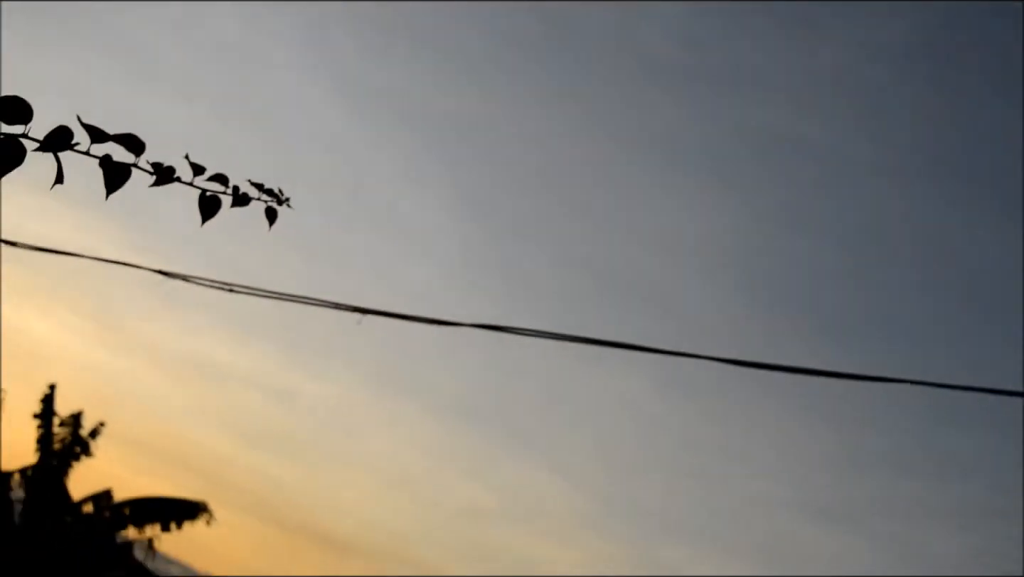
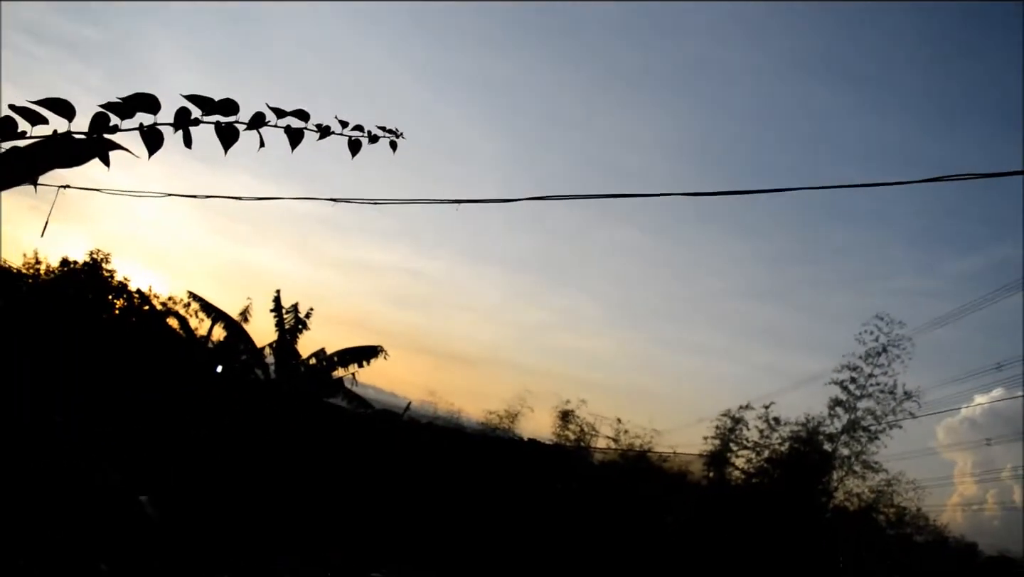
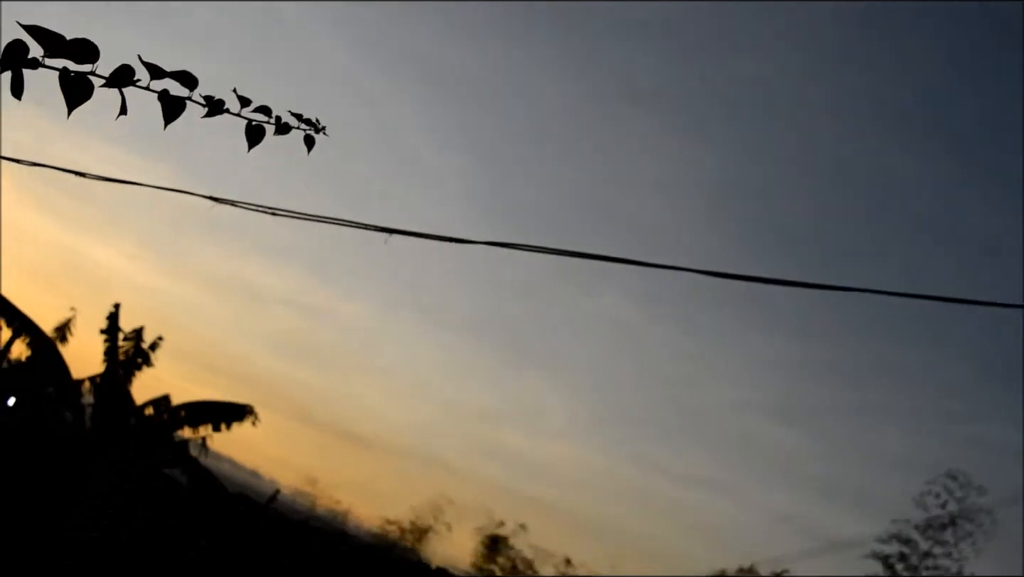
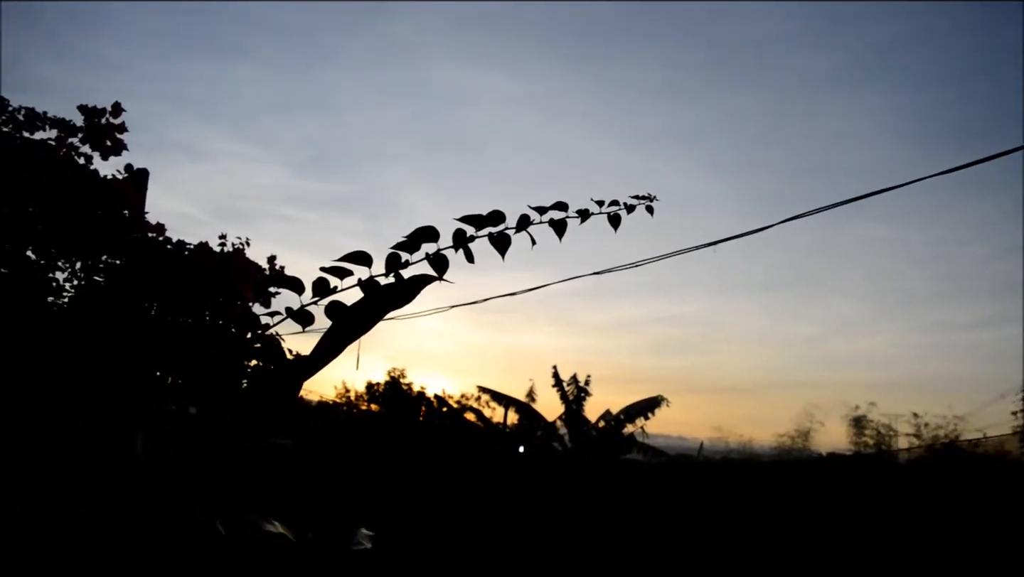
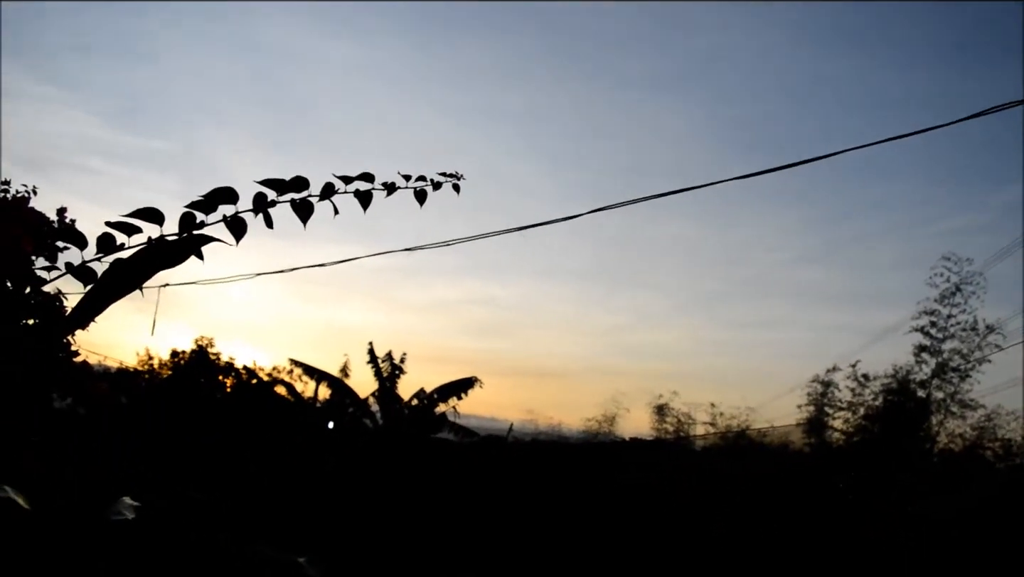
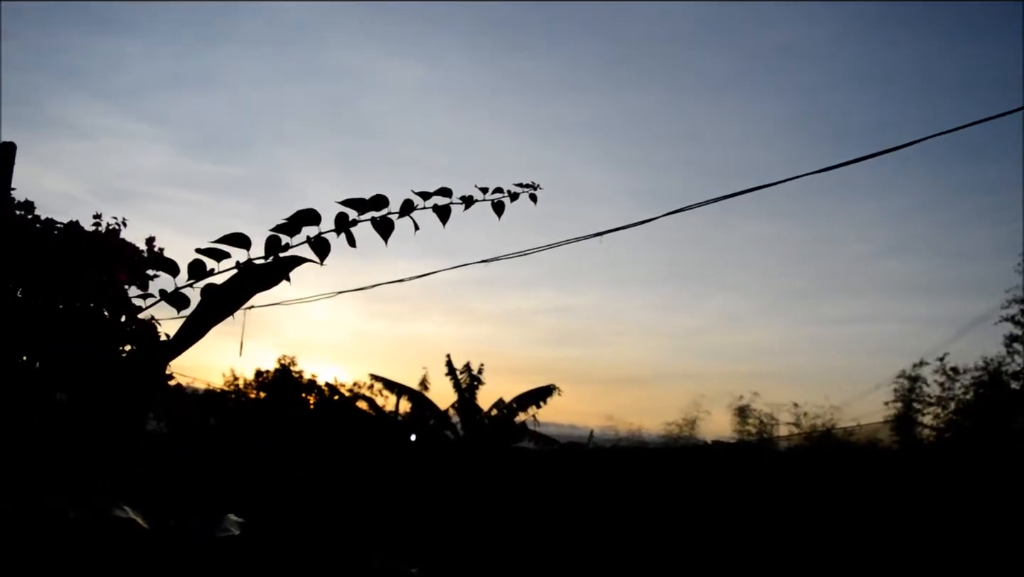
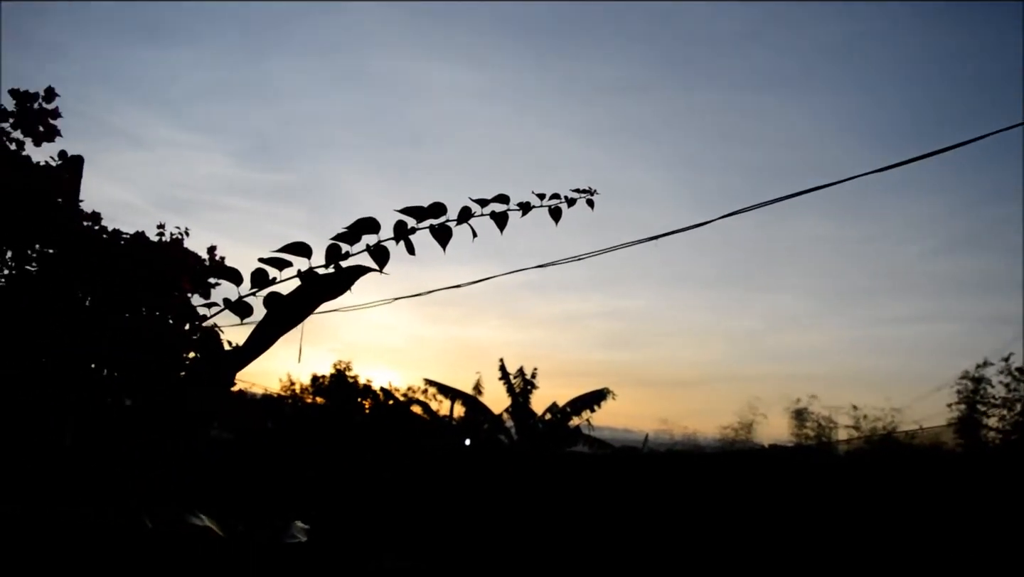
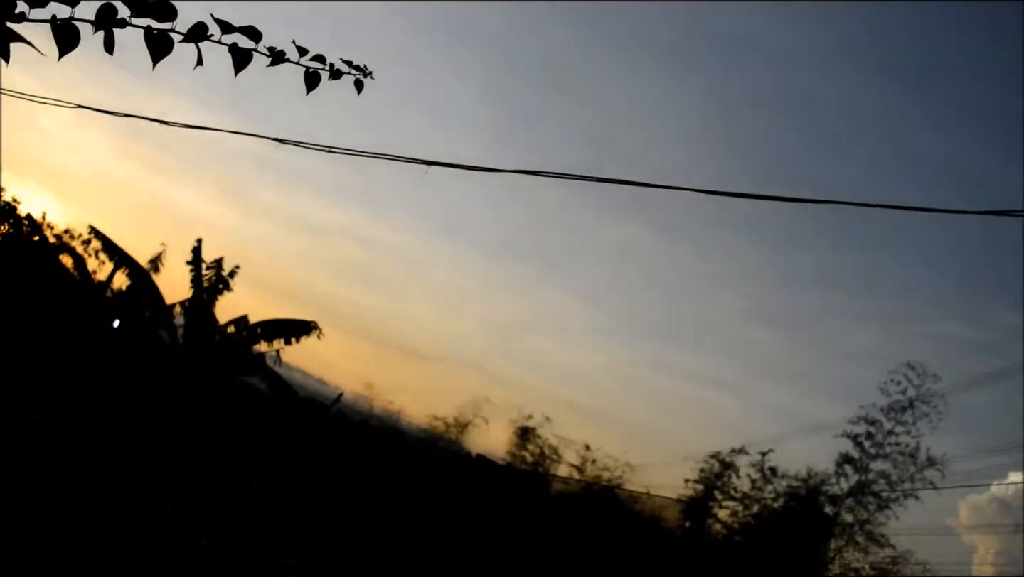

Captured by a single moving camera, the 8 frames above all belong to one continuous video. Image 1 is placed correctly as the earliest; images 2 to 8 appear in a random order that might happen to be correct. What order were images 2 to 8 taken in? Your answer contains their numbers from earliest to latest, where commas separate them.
3, 8, 2, 5, 6, 7, 4
